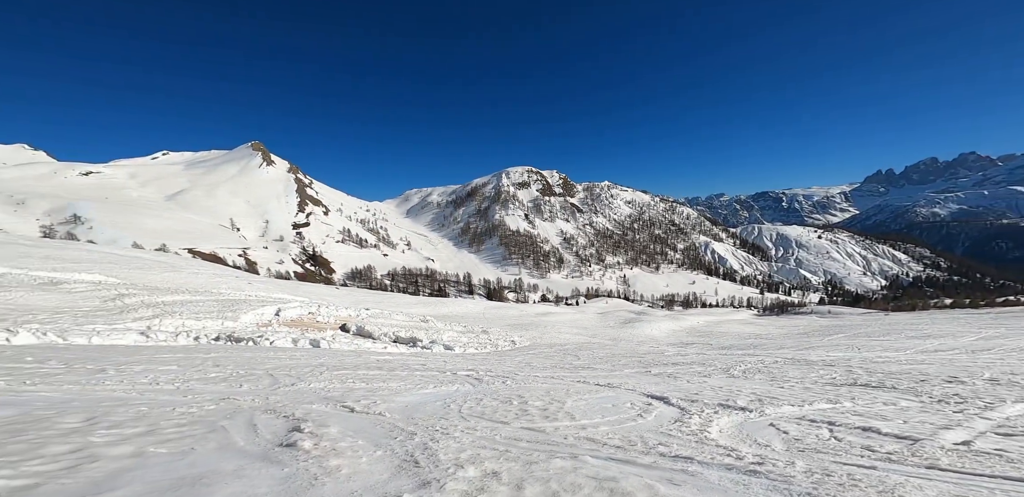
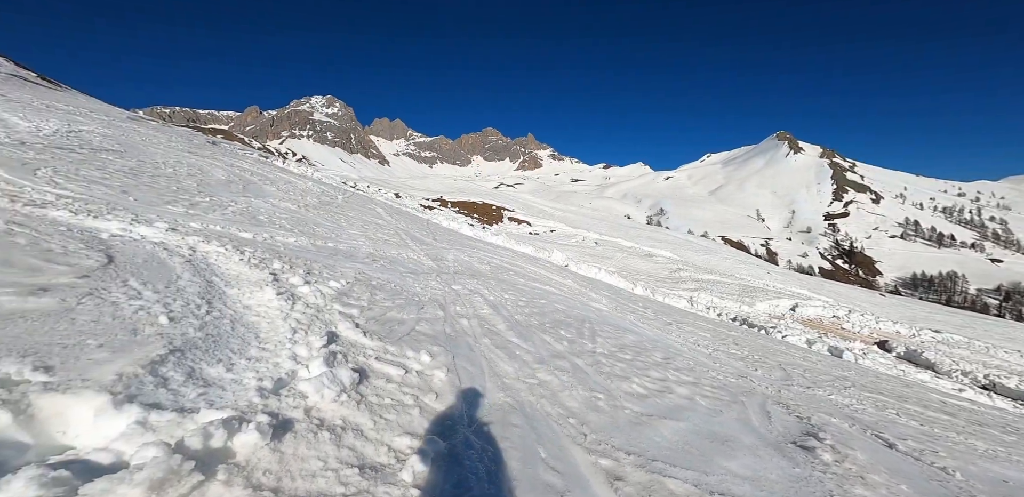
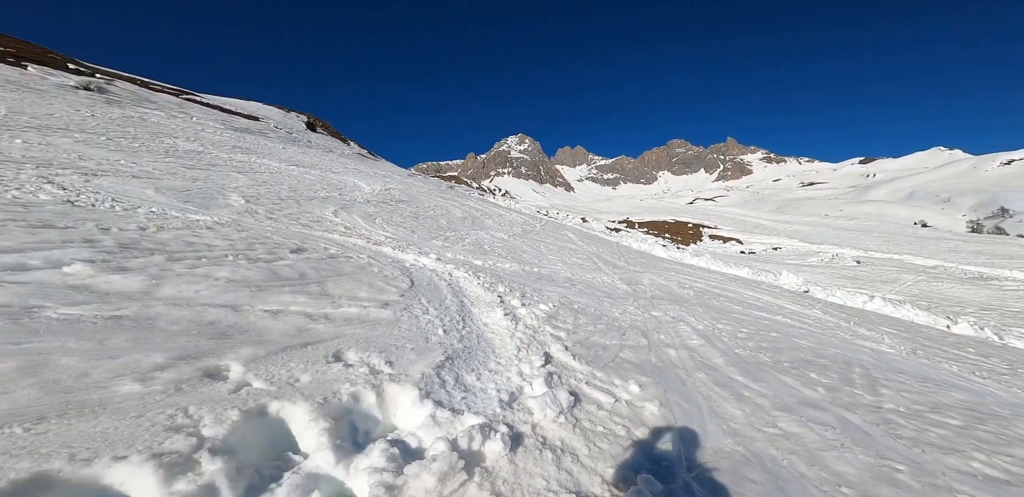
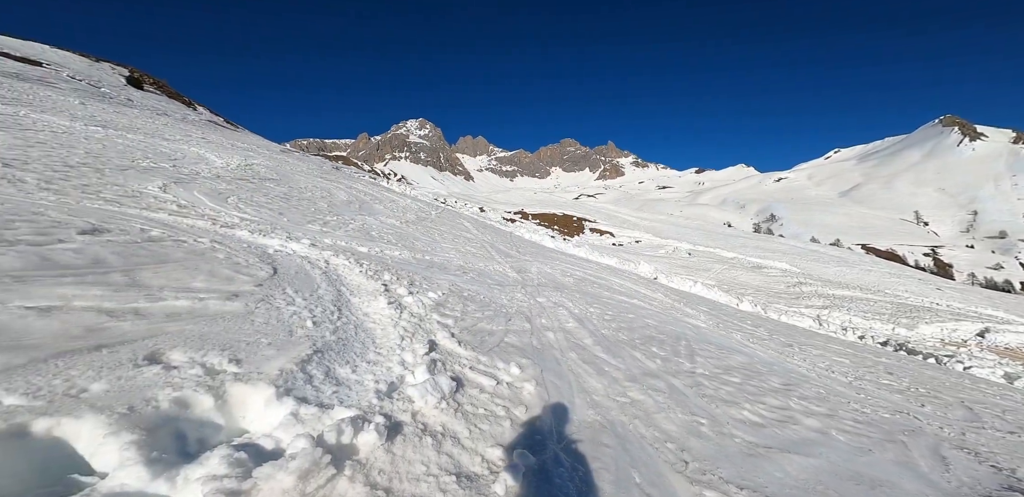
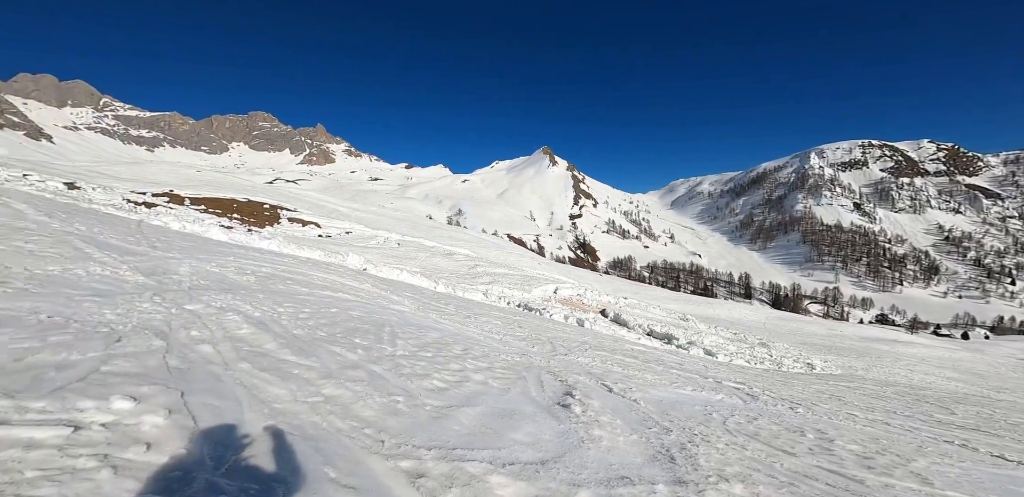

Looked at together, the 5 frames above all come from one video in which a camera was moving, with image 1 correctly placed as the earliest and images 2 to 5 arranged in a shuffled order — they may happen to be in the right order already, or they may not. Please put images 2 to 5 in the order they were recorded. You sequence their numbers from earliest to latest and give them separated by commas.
5, 2, 4, 3
